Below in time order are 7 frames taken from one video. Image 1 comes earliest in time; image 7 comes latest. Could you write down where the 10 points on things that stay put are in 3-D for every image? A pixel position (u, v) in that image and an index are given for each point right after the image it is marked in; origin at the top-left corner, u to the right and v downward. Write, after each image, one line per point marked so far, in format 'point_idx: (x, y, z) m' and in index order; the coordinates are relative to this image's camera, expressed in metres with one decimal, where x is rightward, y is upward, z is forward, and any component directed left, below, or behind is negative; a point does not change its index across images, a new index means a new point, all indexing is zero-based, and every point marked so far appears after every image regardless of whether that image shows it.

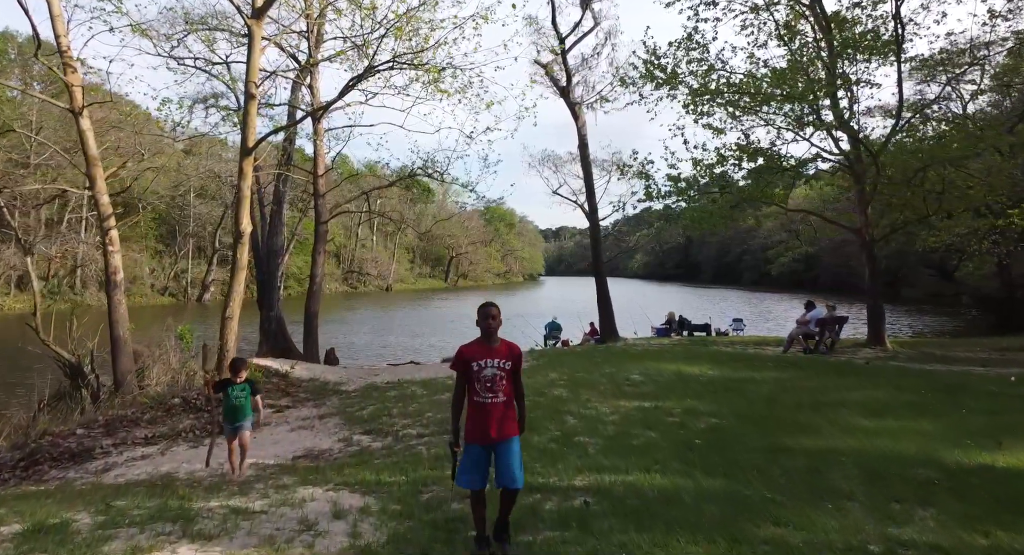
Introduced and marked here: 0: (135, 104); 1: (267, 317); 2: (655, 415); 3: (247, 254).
0: (-10.1, +4.7, +16.1) m
1: (-7.2, -1.1, +17.5) m
2: (+1.5, -1.5, +6.4) m
3: (-3.9, +0.3, +8.9) m
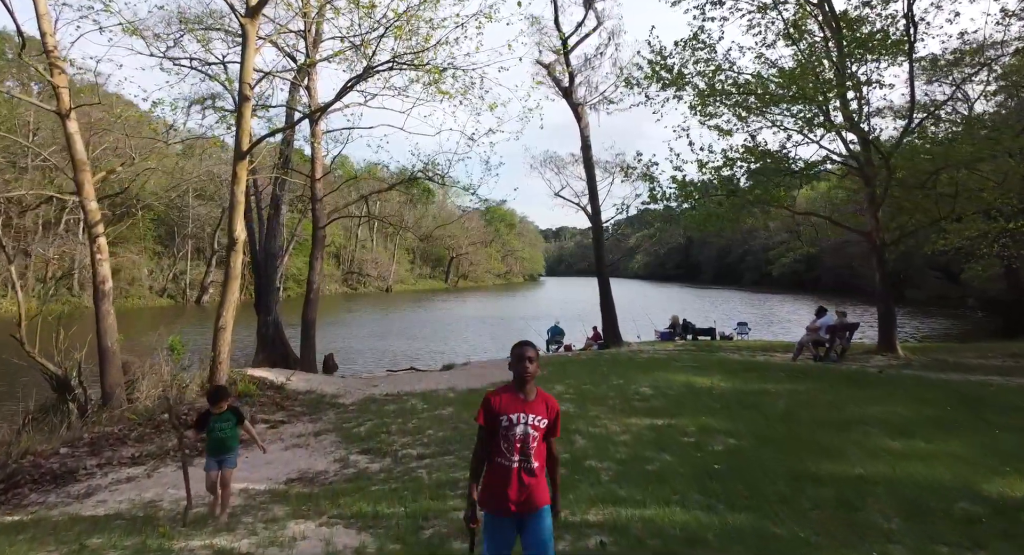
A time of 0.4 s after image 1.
0: (-10.1, +4.5, +15.8) m
1: (-7.1, -1.3, +17.1) m
2: (+1.6, -1.6, +6.0) m
3: (-3.9, +0.2, +8.6) m
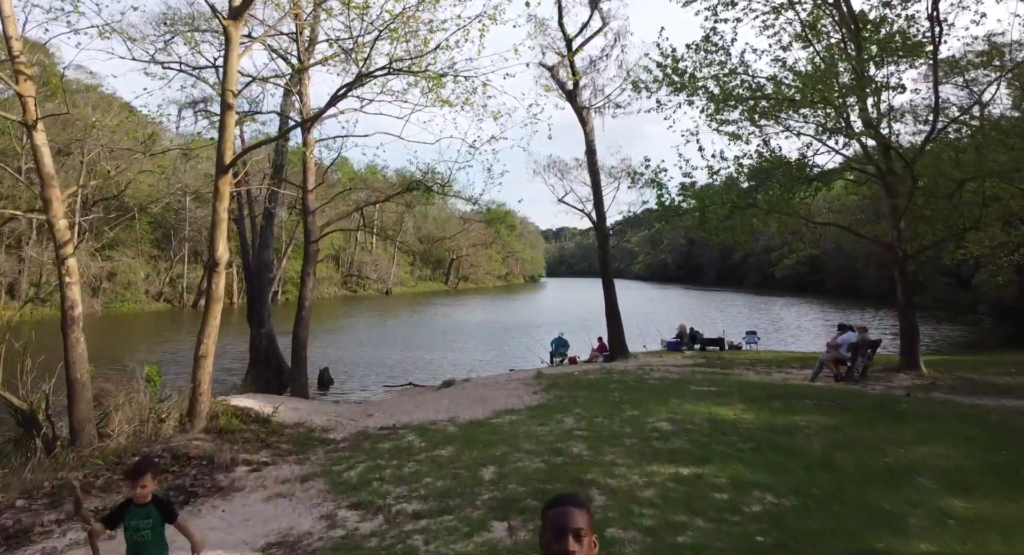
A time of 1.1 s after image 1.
0: (-10.0, +4.2, +15.1) m
1: (-7.0, -1.6, +16.5) m
2: (+1.7, -1.9, +5.3) m
3: (-3.8, -0.1, +7.9) m
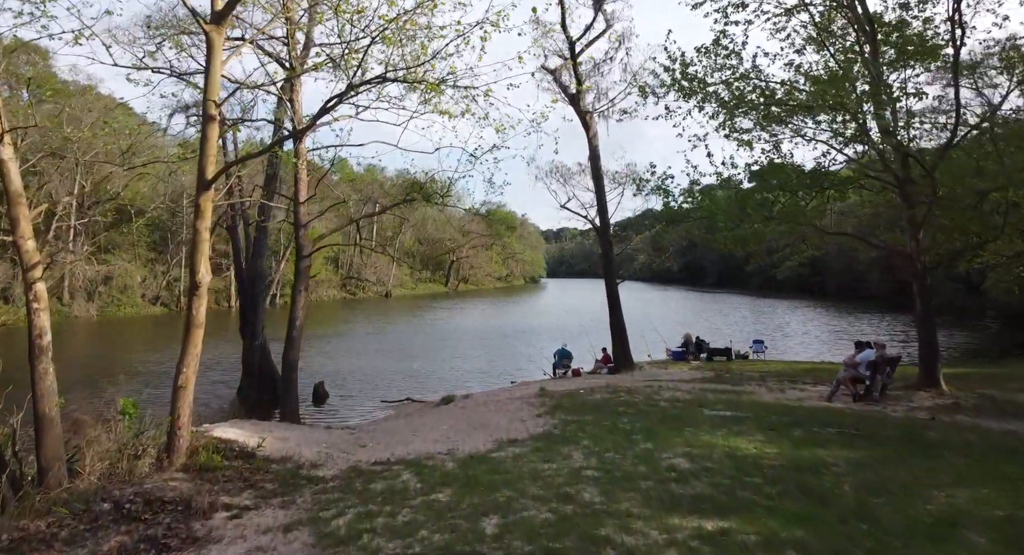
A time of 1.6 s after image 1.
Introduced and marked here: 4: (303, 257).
0: (-10.0, +3.9, +14.5) m
1: (-7.0, -1.9, +15.9) m
2: (+1.7, -2.2, +4.8) m
3: (-3.8, -0.4, +7.3) m
4: (-3.7, +0.4, +10.6) m
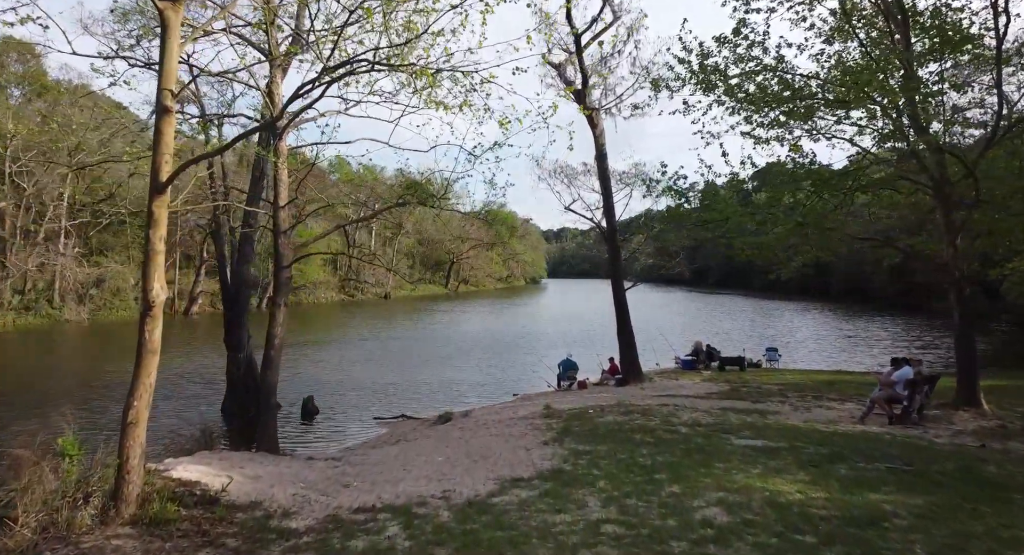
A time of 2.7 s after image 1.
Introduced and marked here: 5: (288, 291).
0: (-9.9, +3.7, +13.5) m
1: (-6.9, -2.1, +14.9) m
2: (+1.8, -2.4, +3.7) m
3: (-3.7, -0.6, +6.3) m
4: (-3.6, +0.2, +9.6) m
5: (-3.5, -0.2, +9.3) m
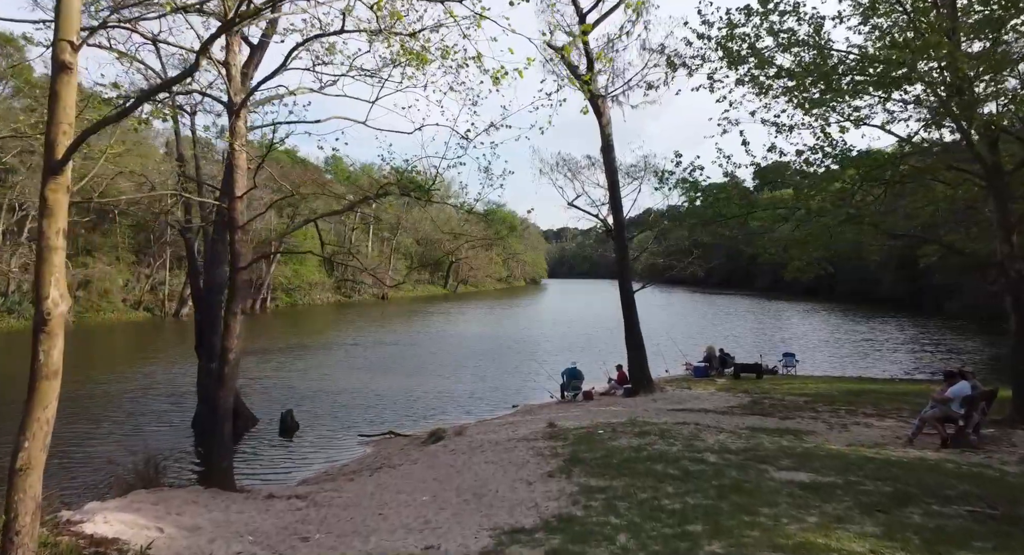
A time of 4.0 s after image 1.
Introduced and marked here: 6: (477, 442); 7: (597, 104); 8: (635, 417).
0: (-9.9, +3.7, +12.1) m
1: (-6.9, -2.1, +13.5) m
2: (+1.7, -2.4, +2.4) m
3: (-3.7, -0.6, +4.9) m
4: (-3.7, +0.1, +8.2) m
5: (-3.5, -0.3, +8.0) m
6: (-0.6, -2.9, +10.4) m
7: (+2.4, +4.9, +16.7) m
8: (+2.3, -2.6, +11.3) m
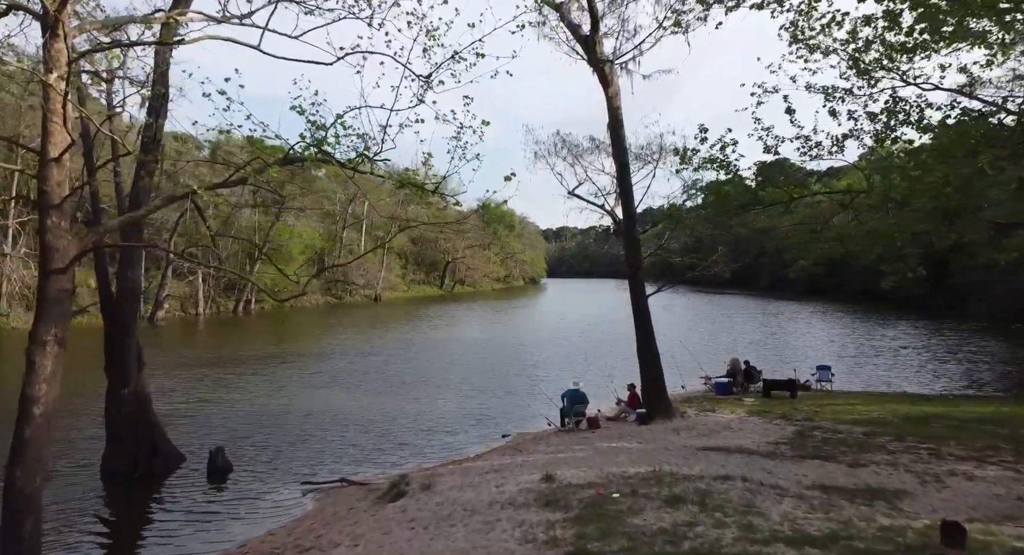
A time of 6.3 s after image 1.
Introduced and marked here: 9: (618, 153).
0: (-10.2, +3.6, +9.4) m
1: (-7.2, -2.2, +10.7) m
2: (+1.5, -2.5, -0.4) m
3: (-4.0, -0.7, +2.2) m
4: (-3.9, +0.1, +5.4) m
5: (-3.8, -0.3, +5.2) m
6: (-0.8, -2.9, +7.7) m
7: (+2.1, +4.8, +14.0) m
8: (+2.1, -2.7, +8.6) m
9: (+2.6, +3.3, +15.1) m
